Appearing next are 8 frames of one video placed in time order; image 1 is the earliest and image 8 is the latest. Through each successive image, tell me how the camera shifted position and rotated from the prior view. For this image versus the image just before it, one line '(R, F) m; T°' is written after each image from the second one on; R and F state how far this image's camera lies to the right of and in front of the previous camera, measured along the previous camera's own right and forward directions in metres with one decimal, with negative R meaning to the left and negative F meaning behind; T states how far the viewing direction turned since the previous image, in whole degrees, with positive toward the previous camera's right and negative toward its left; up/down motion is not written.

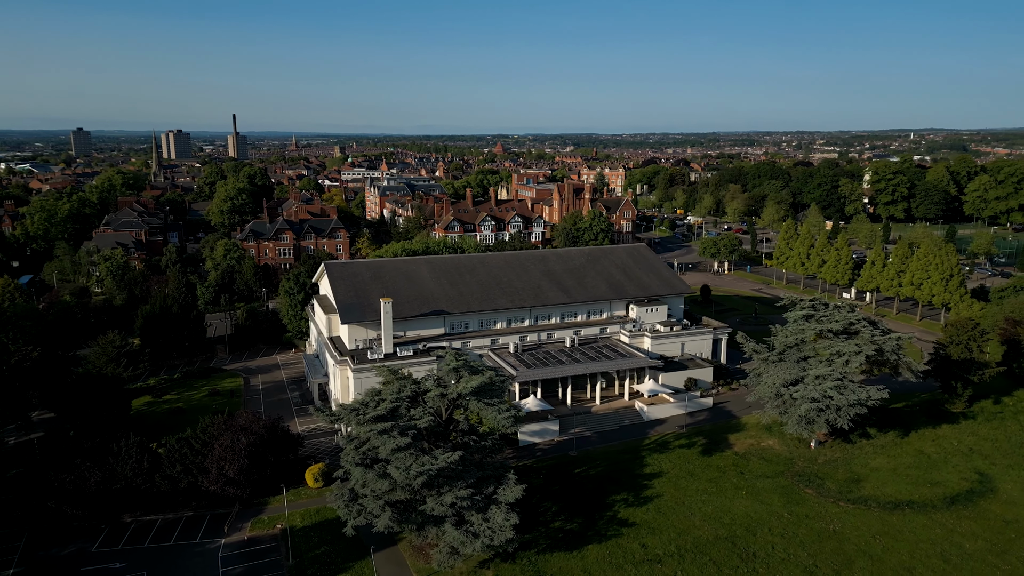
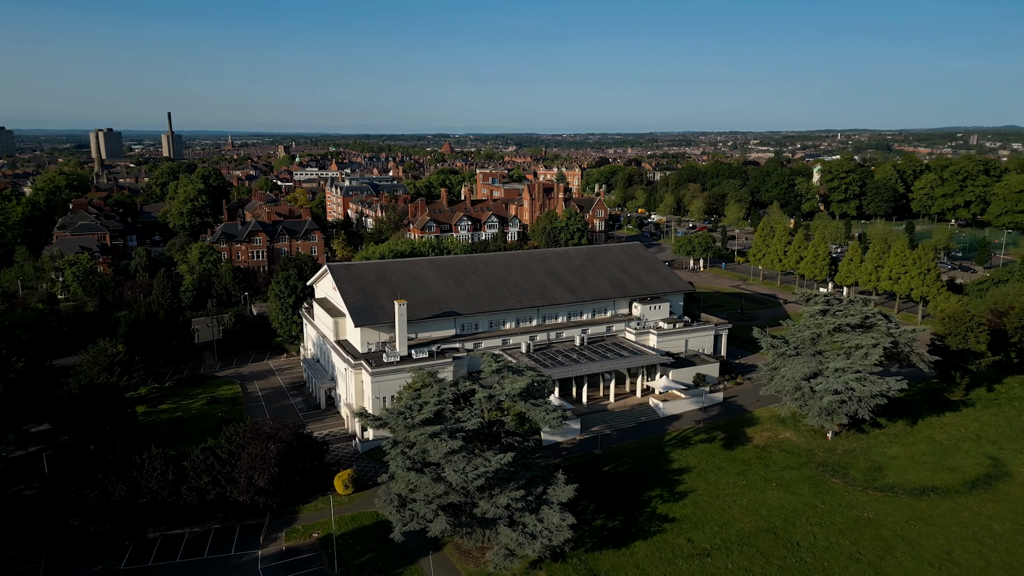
(-3.5, +0.3) m; +4°
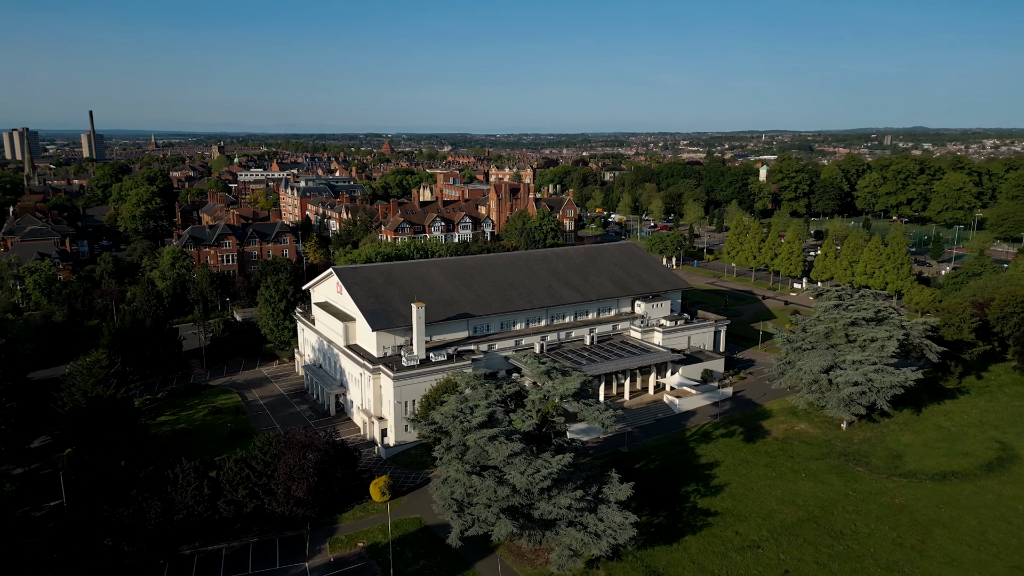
(-3.9, +0.3) m; +4°
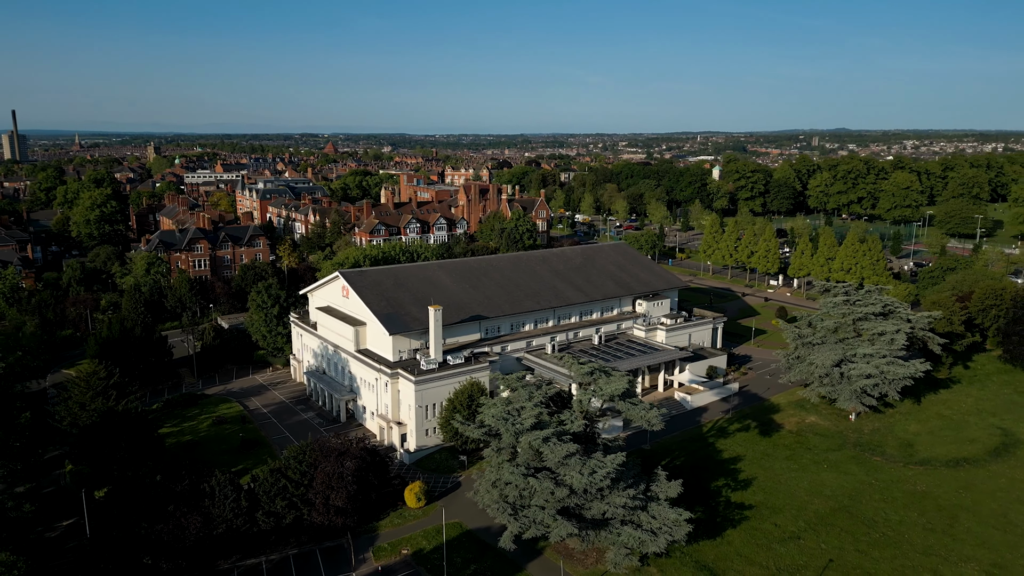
(-3.5, +0.2) m; +4°
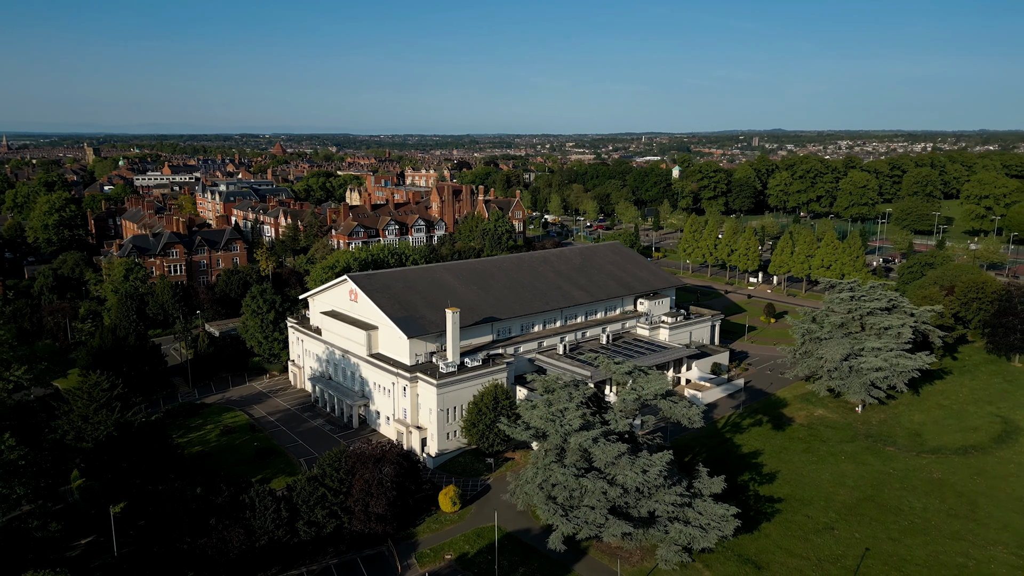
(-3.2, +0.1) m; +3°
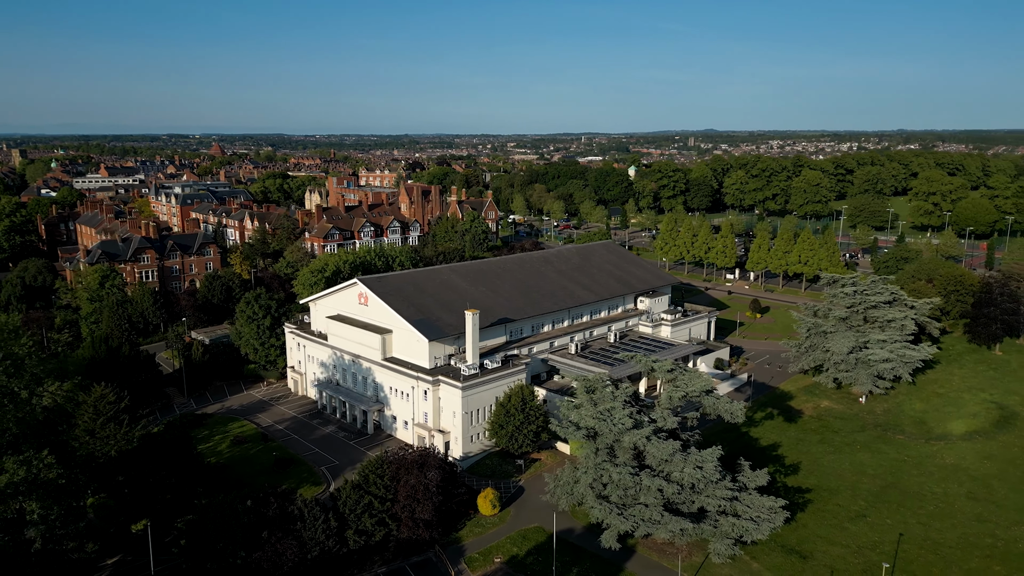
(-3.5, +0.1) m; +4°
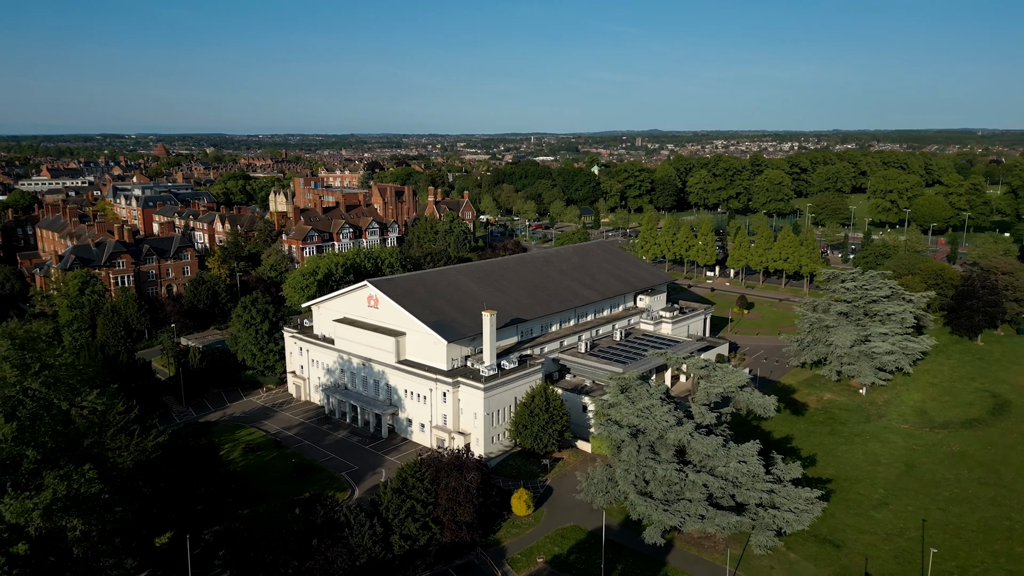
(-3.0, 0.0) m; +3°
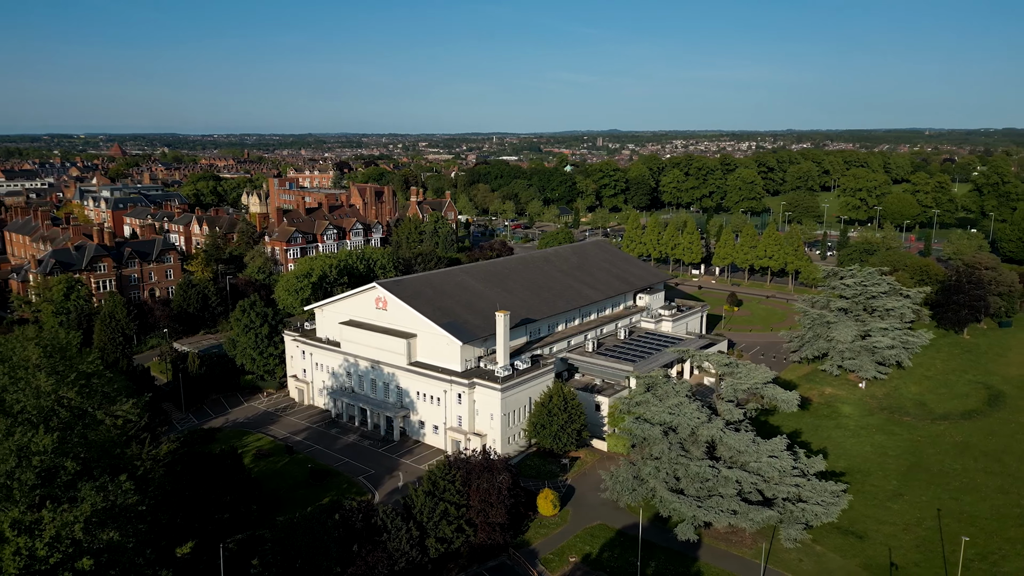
(-2.3, 0.0) m; +3°
